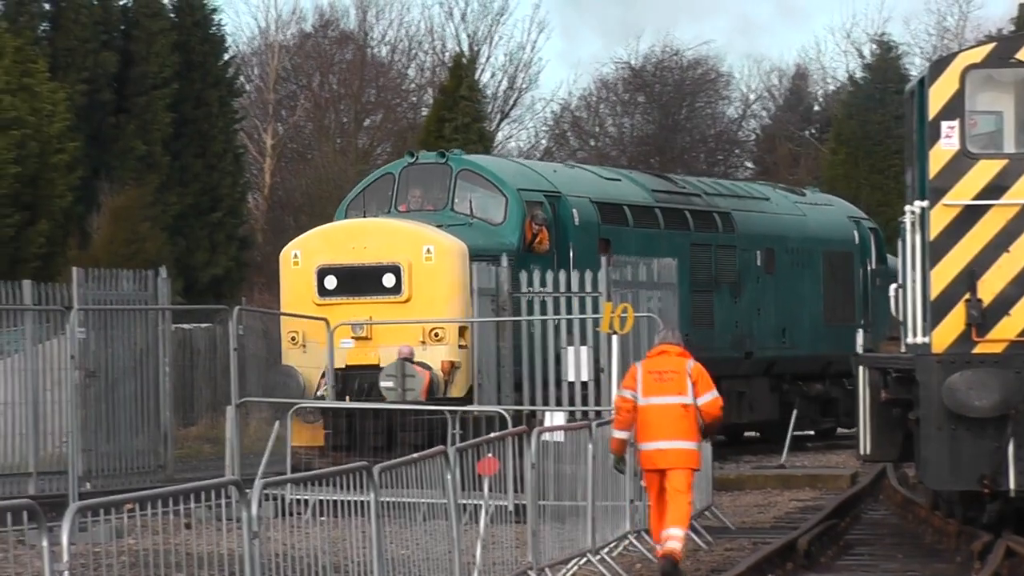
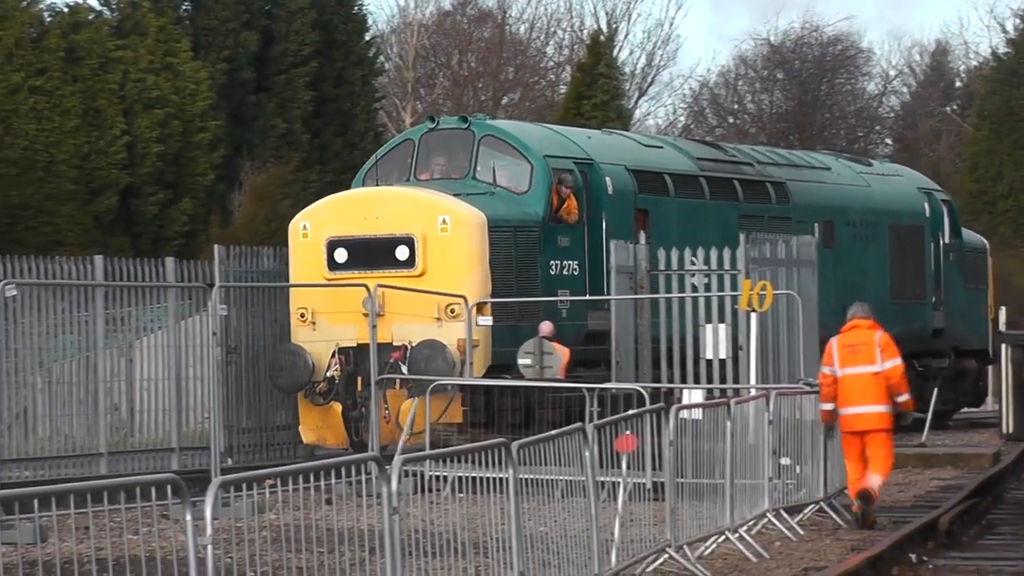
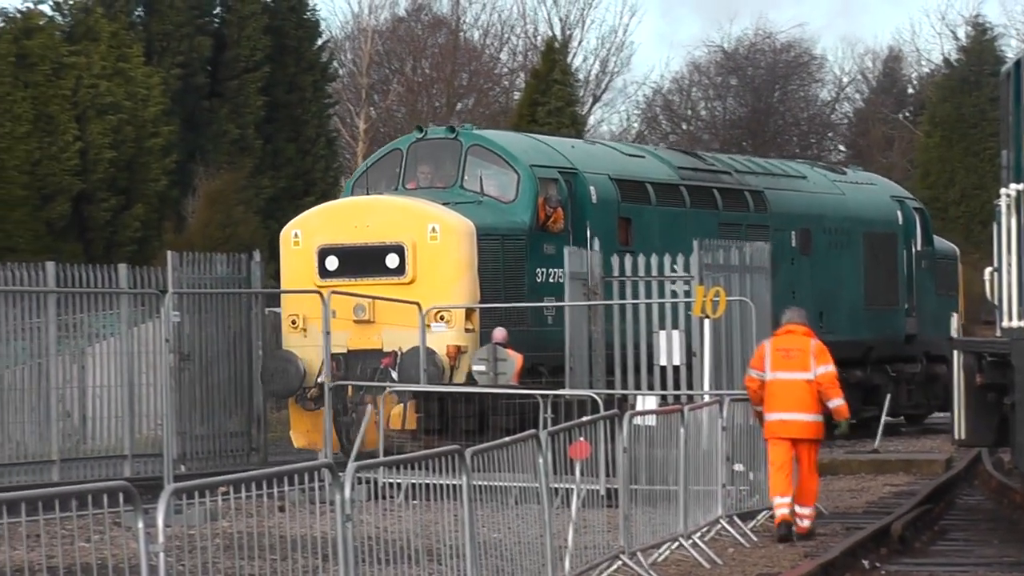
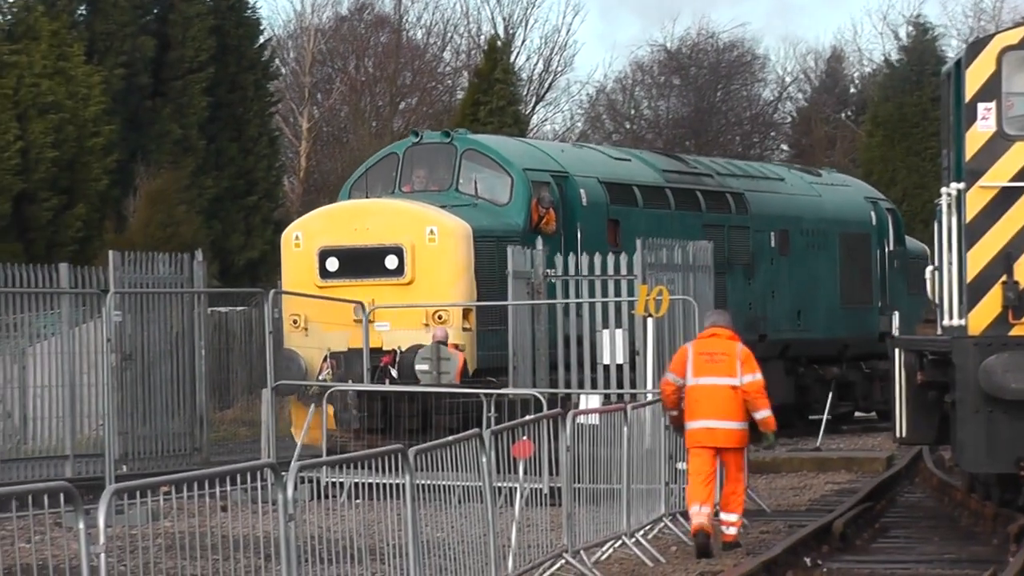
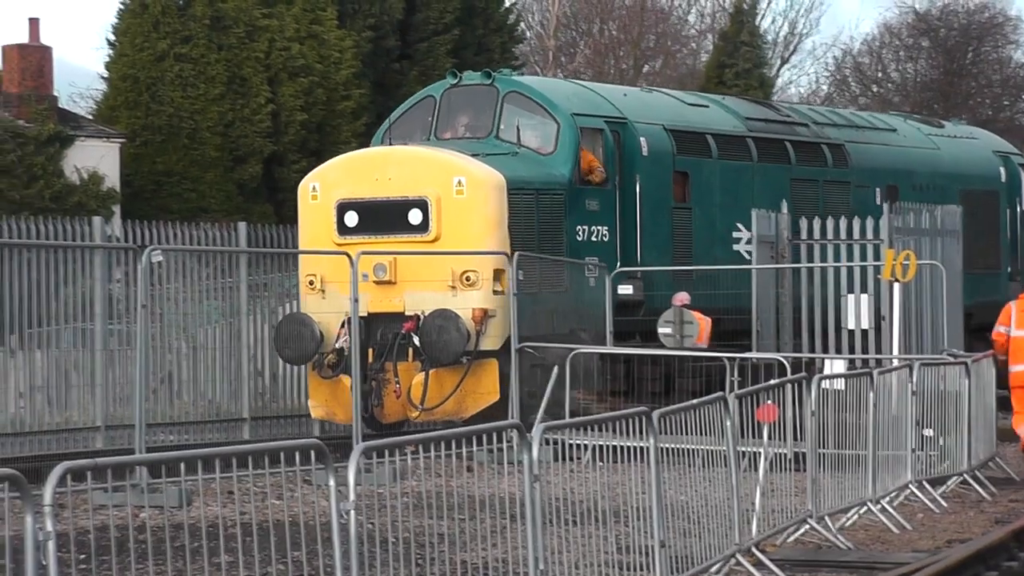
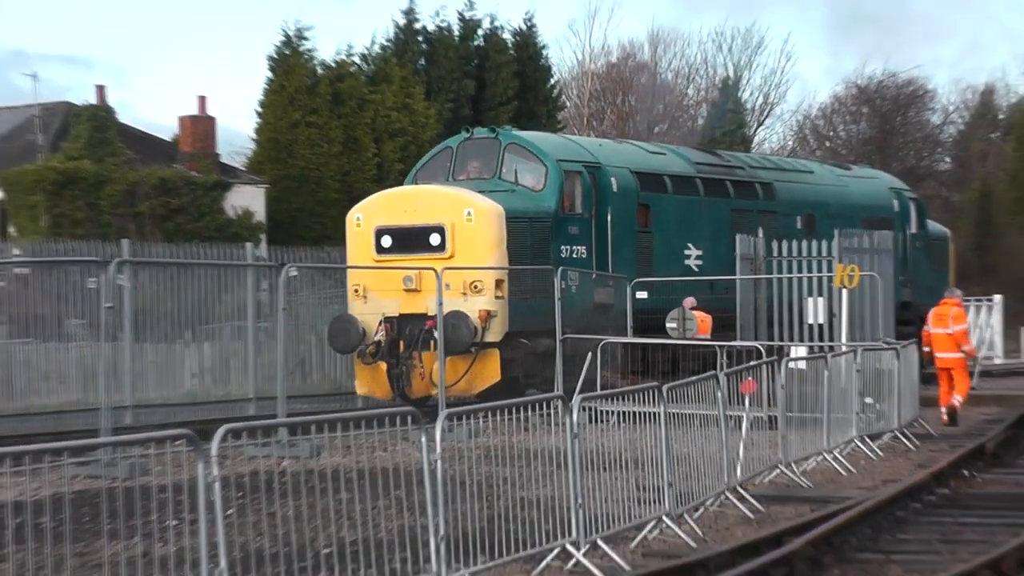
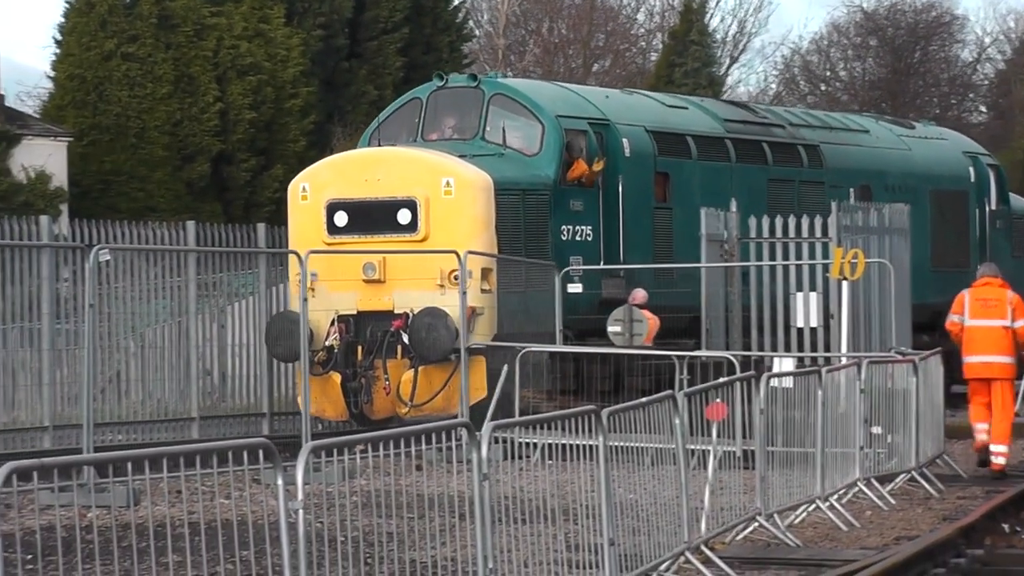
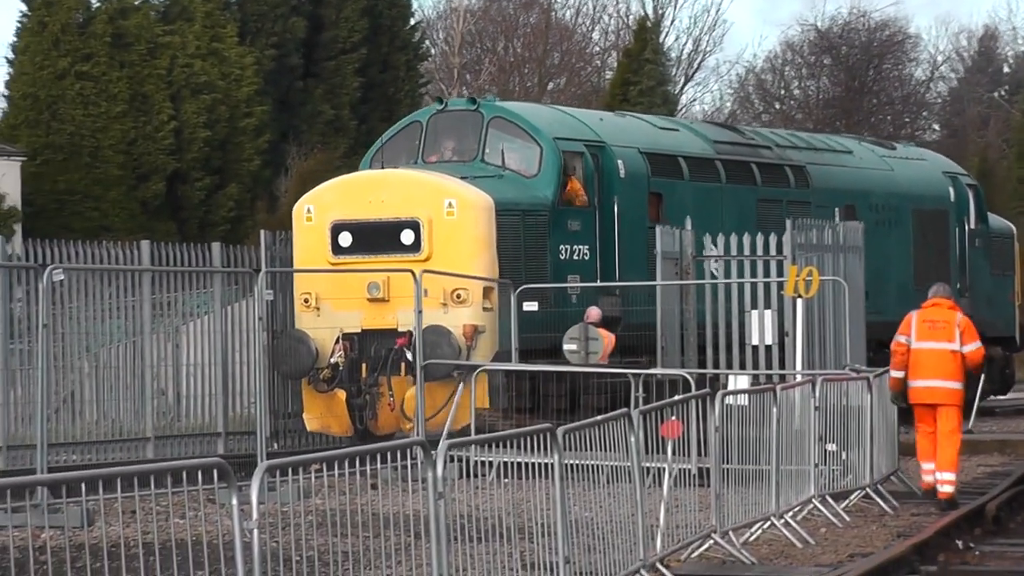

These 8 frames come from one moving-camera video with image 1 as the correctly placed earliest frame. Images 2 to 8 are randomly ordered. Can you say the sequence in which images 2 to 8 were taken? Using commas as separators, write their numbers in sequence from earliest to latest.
4, 3, 2, 8, 7, 5, 6
